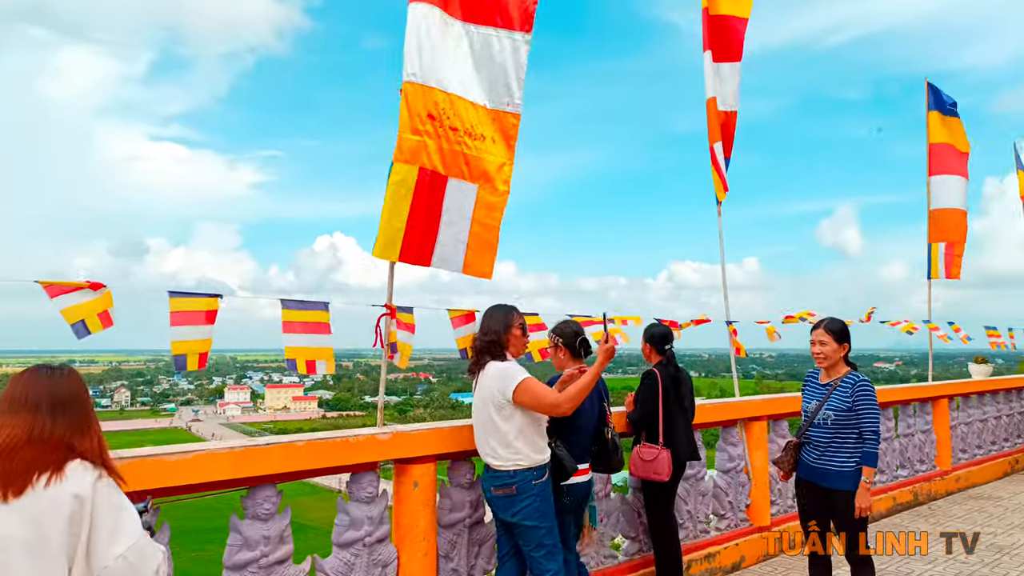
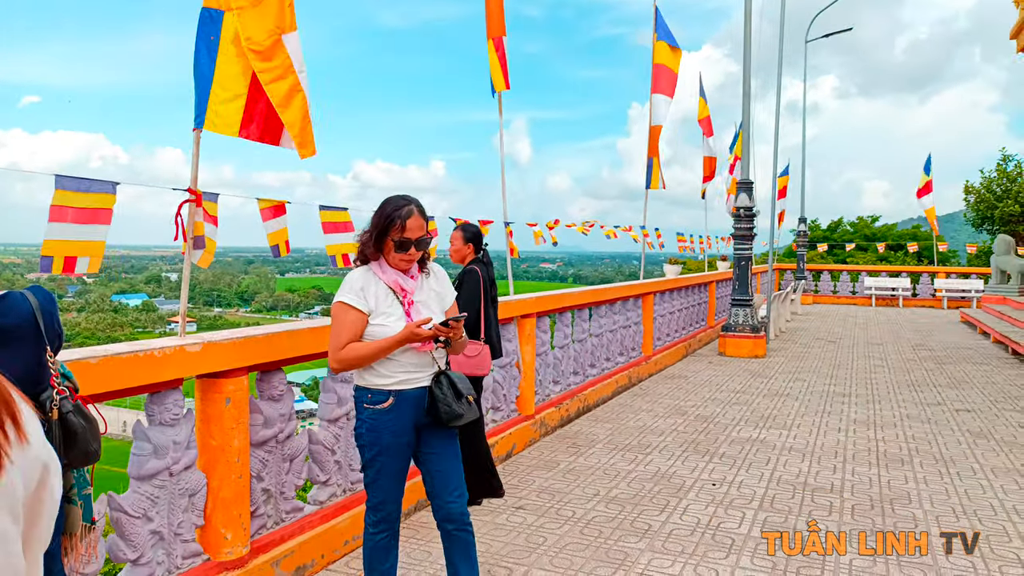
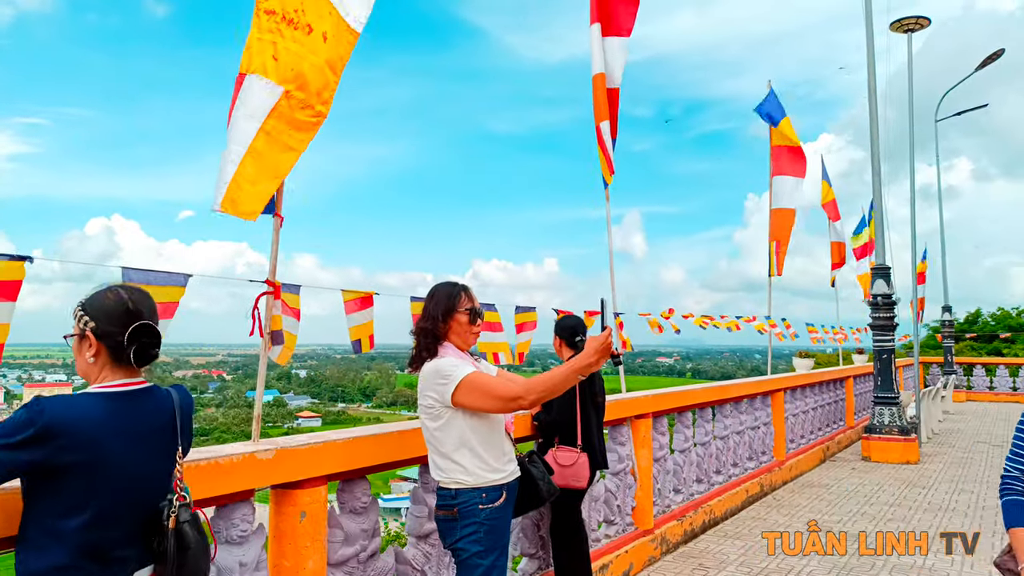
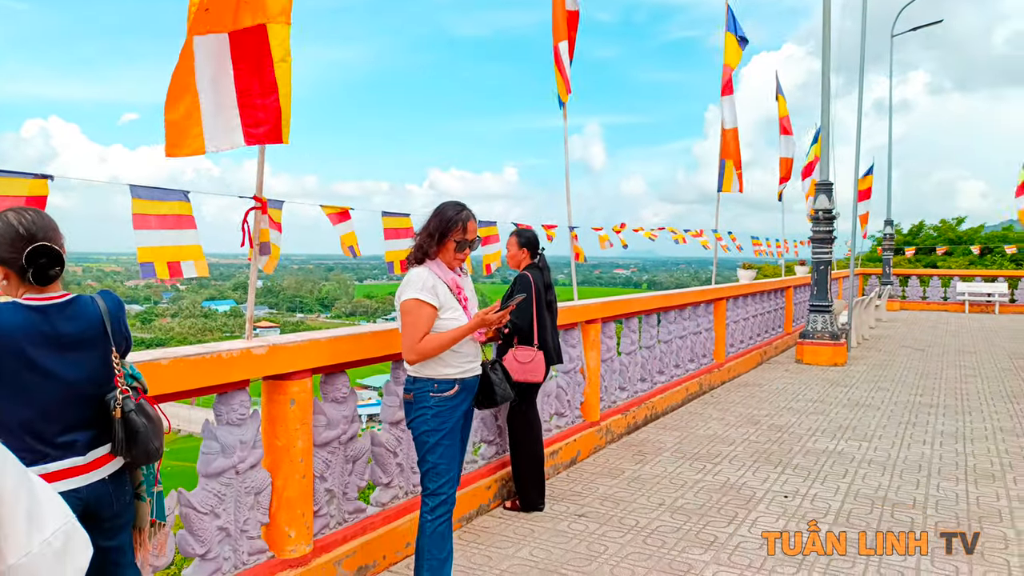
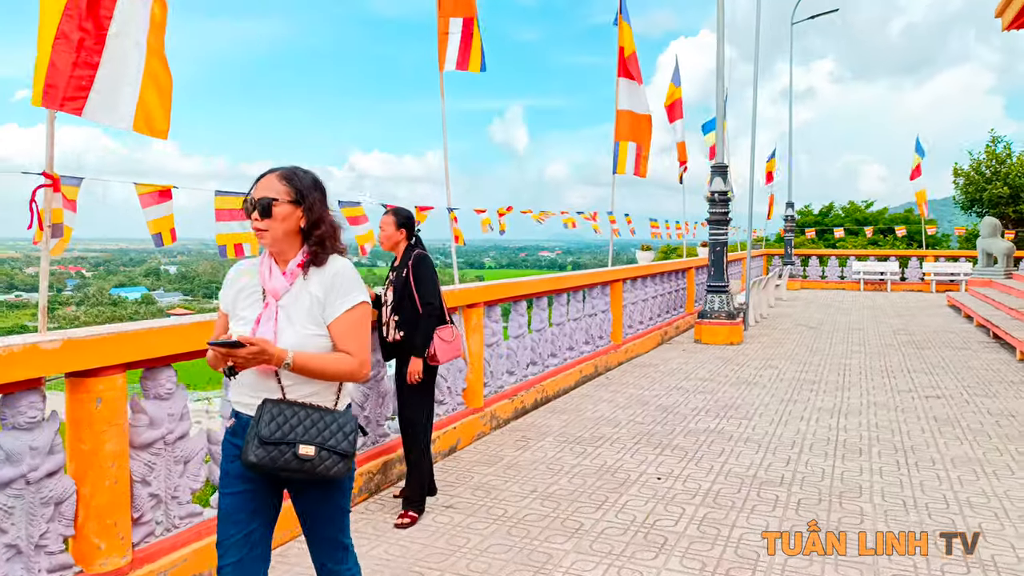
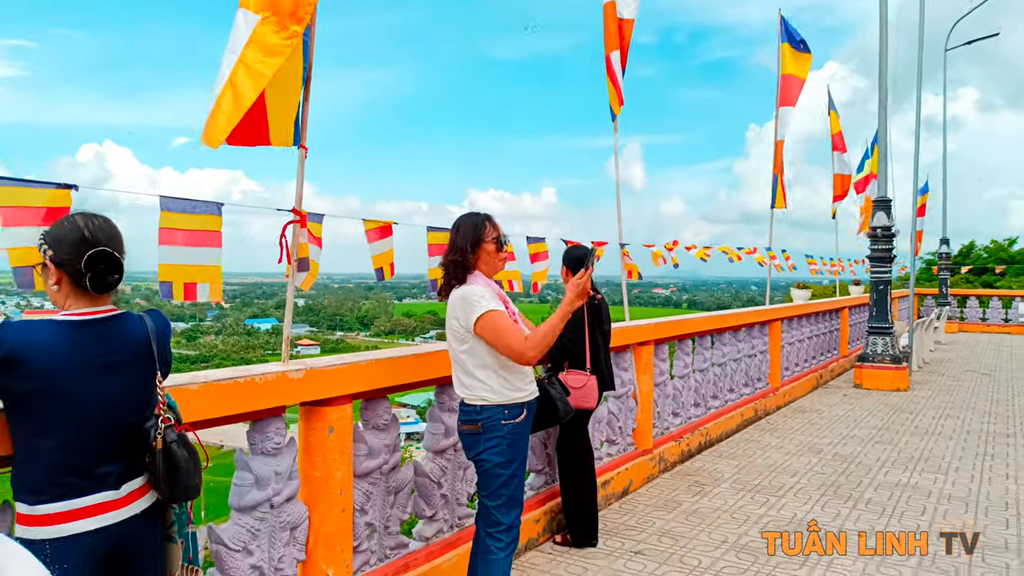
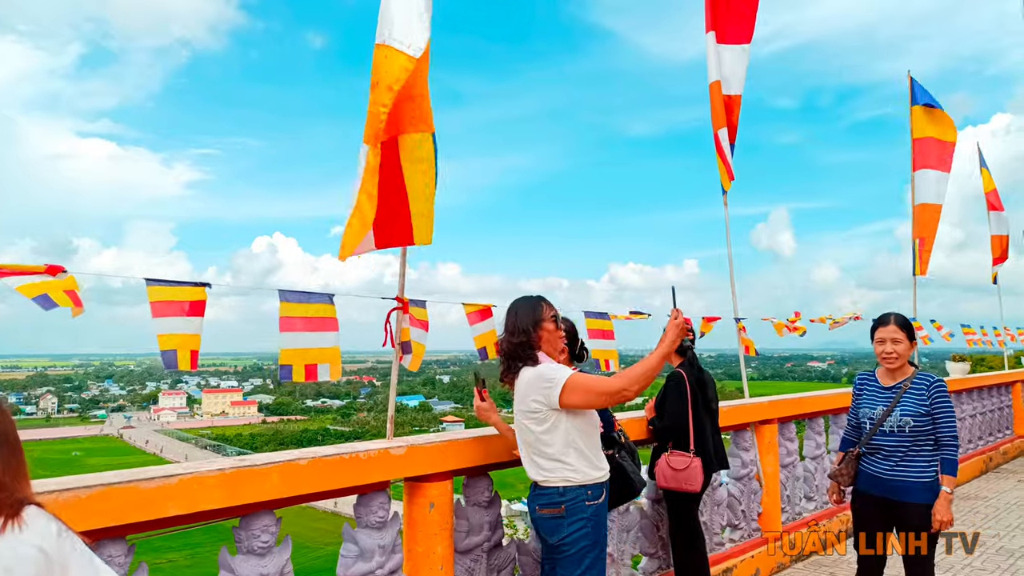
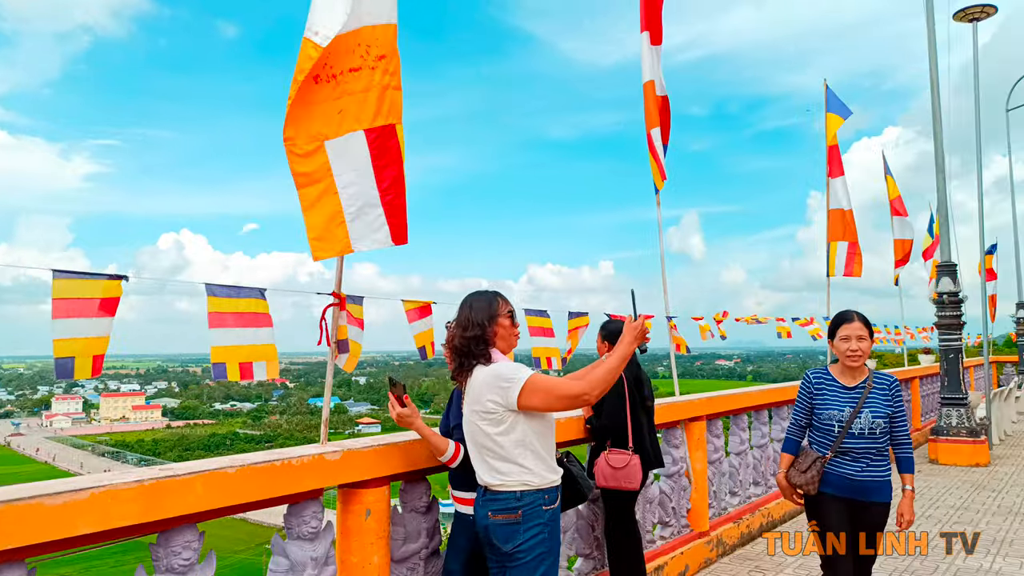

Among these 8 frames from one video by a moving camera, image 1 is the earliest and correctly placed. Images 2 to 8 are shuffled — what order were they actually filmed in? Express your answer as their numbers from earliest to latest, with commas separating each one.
7, 8, 3, 6, 4, 2, 5
